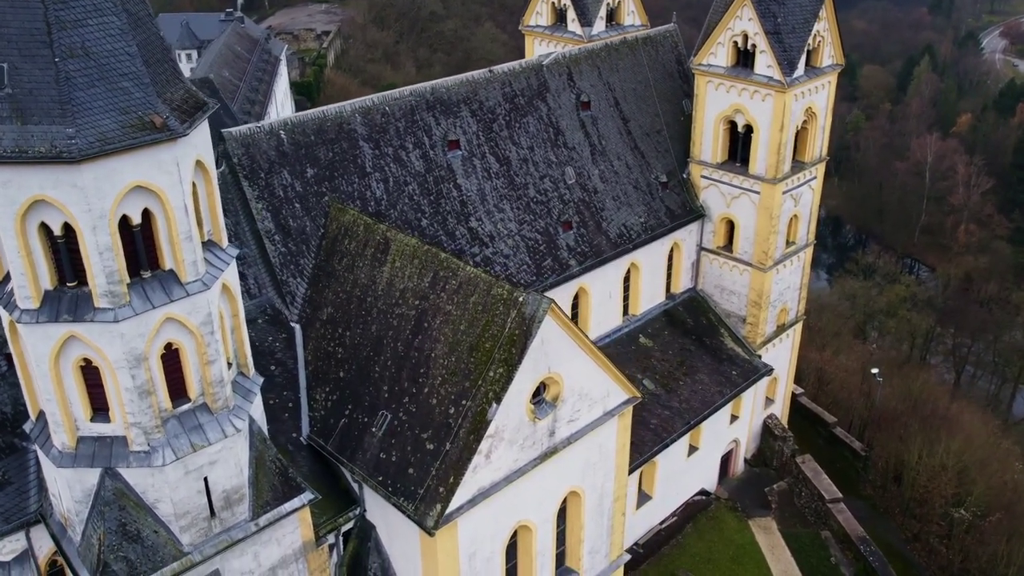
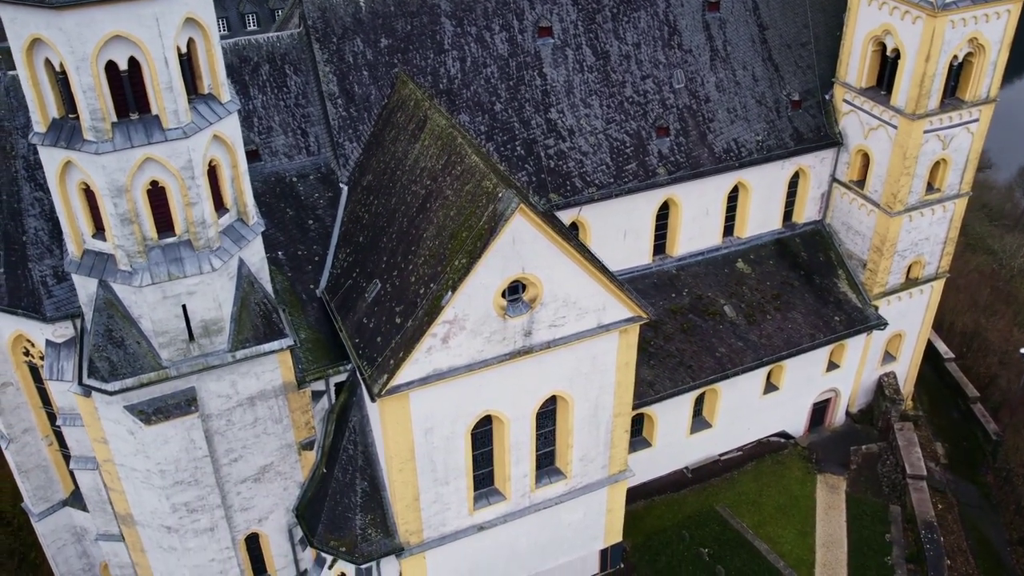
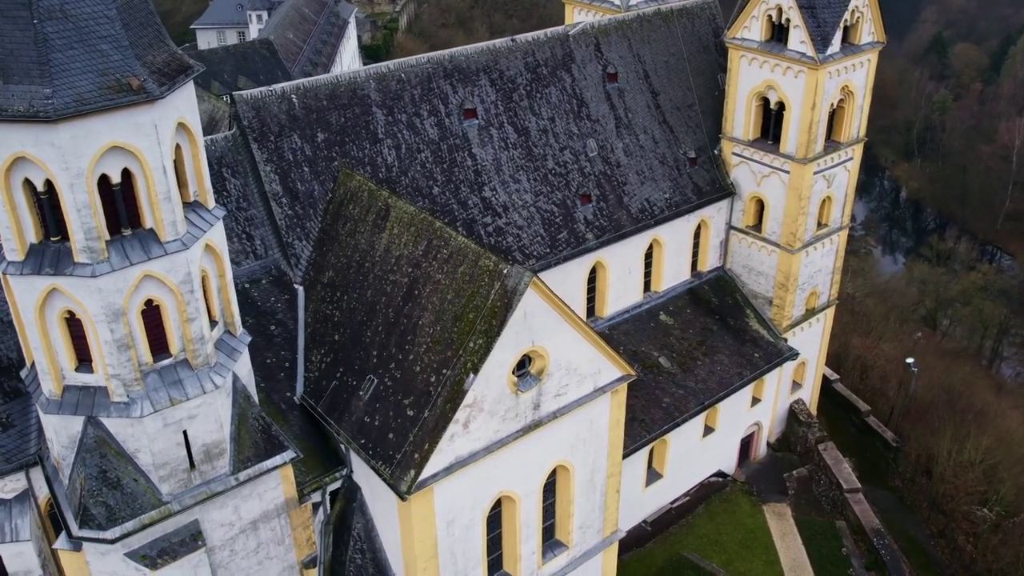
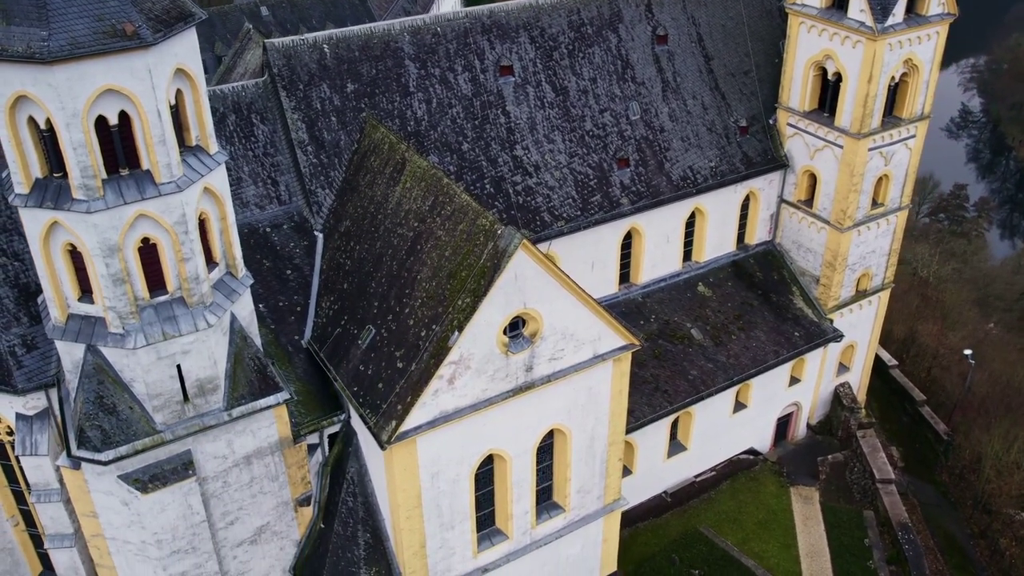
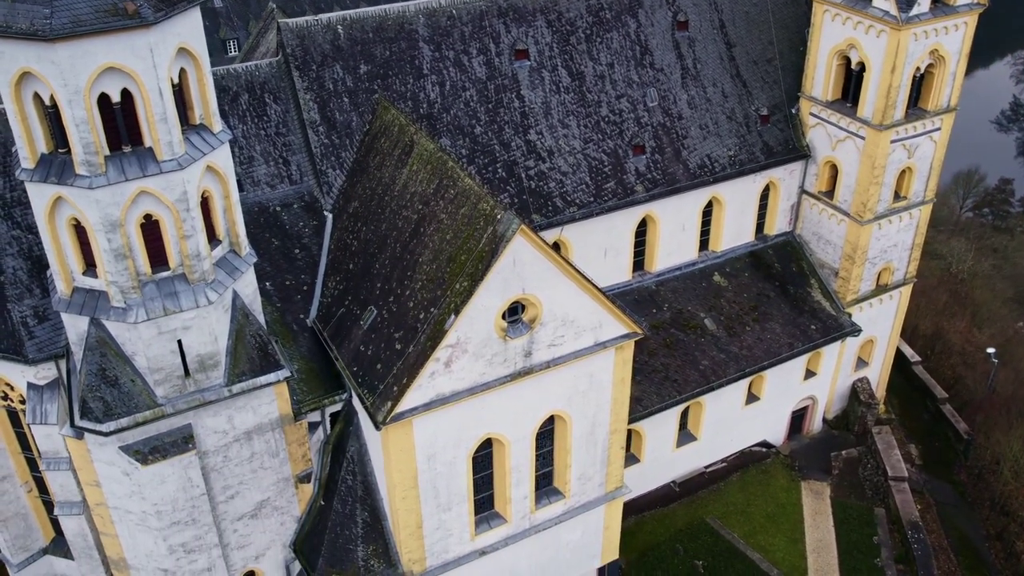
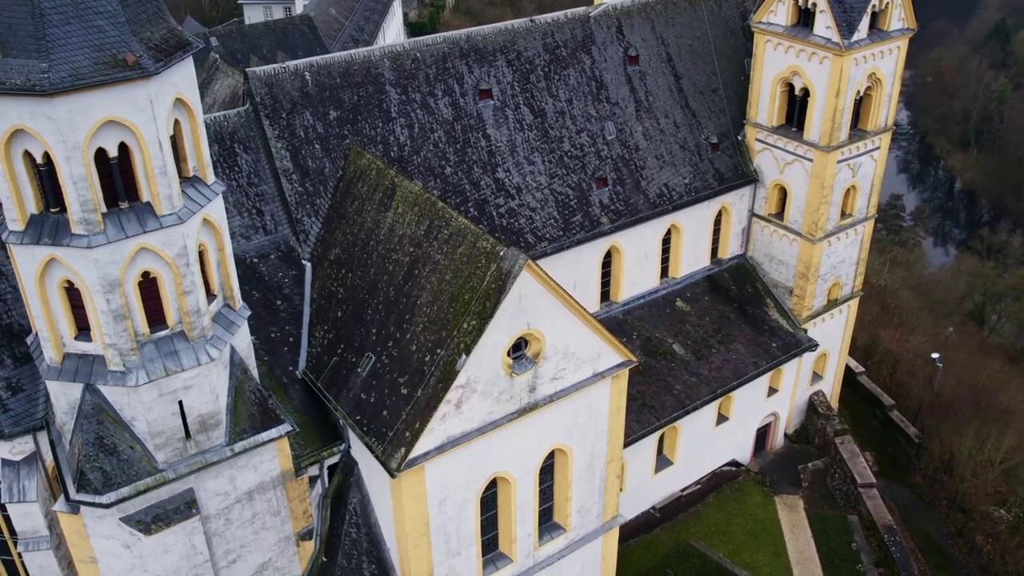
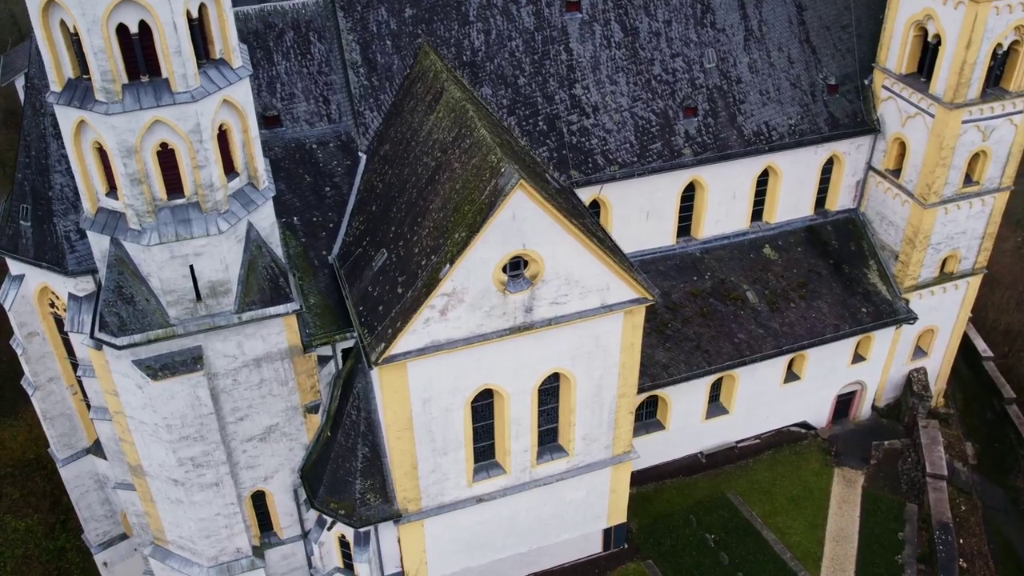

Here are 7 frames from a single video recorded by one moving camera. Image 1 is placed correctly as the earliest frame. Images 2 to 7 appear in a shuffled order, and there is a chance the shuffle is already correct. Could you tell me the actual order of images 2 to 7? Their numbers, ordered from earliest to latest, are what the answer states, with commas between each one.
3, 6, 4, 5, 2, 7
